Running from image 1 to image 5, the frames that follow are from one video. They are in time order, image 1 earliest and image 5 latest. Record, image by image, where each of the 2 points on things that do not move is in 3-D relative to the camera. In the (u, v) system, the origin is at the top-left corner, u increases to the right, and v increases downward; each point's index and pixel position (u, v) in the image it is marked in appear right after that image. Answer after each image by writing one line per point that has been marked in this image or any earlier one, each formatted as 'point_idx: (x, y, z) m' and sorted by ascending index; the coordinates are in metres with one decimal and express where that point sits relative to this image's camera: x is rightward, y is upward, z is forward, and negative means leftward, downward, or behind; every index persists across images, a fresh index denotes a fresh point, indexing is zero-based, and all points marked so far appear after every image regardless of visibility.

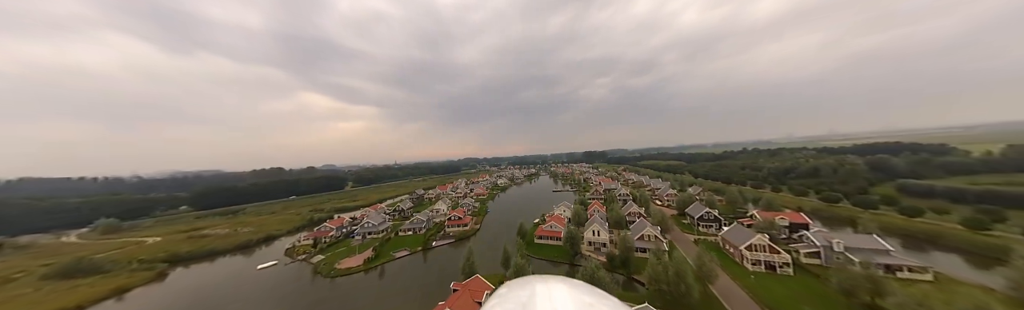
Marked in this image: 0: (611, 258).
0: (+5.4, -5.6, +11.1) m
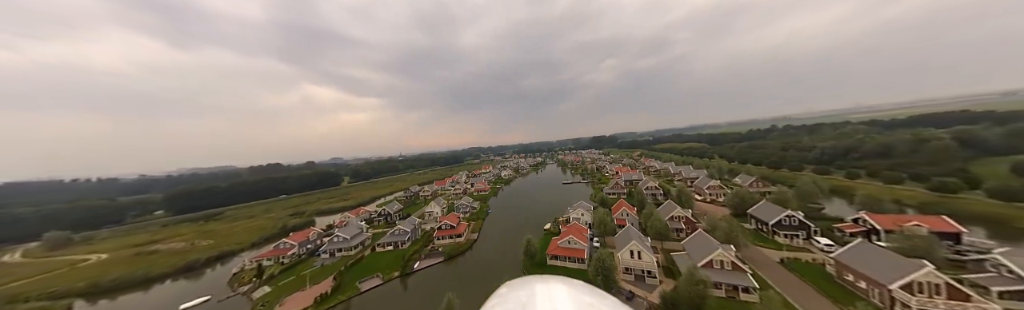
0: (+5.5, -5.1, +7.1) m
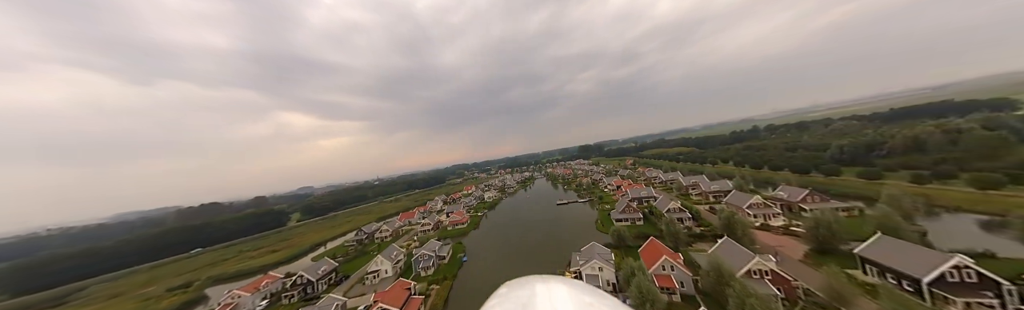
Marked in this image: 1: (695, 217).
0: (+5.1, -5.7, +1.9) m
1: (+13.0, -4.4, +14.4) m
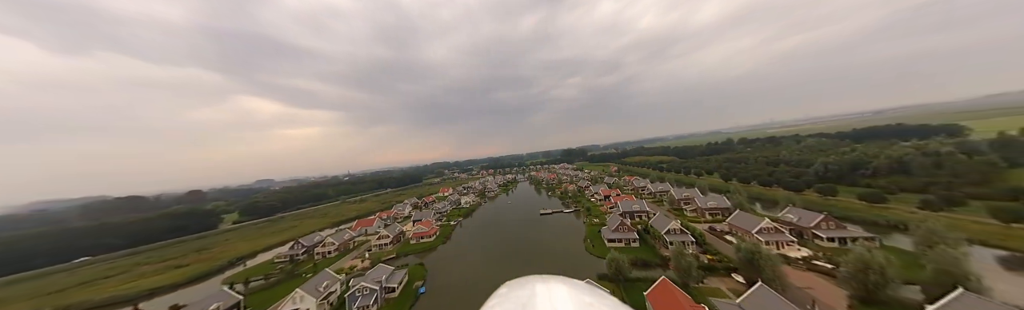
0: (+4.5, -6.2, -0.8) m
1: (+11.4, -5.2, +12.3) m
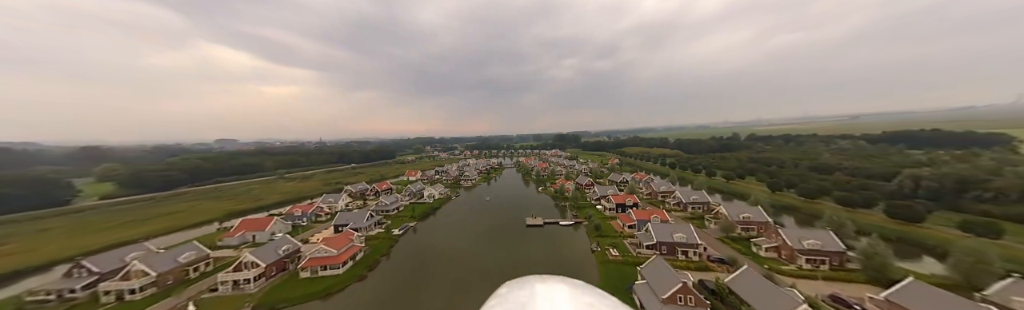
0: (+3.6, -7.3, -7.9) m
1: (+9.9, -5.6, +5.4) m
